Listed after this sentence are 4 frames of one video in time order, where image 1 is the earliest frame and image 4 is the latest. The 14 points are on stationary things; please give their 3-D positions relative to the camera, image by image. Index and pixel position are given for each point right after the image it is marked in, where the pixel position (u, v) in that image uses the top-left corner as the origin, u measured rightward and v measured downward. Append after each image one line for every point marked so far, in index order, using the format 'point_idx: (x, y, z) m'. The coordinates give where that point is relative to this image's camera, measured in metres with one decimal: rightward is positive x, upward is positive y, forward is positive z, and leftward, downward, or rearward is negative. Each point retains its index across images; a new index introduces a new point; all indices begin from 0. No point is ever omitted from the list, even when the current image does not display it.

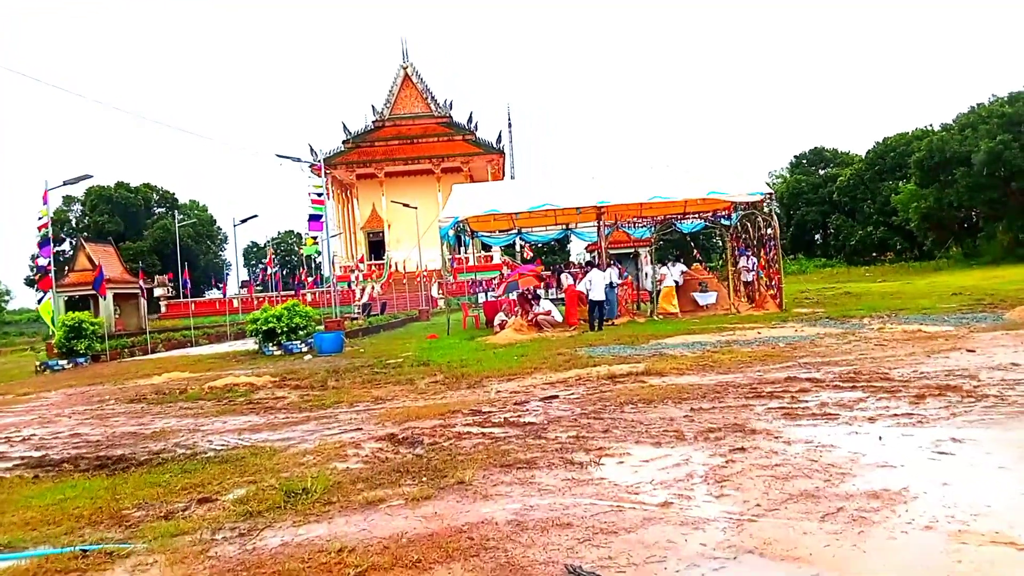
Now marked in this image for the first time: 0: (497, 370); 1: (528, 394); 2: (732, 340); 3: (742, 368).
0: (-0.2, -1.0, +9.5) m
1: (+0.1, -1.0, +7.3) m
2: (+3.0, -0.7, +11.1) m
3: (+2.3, -0.8, +8.0) m
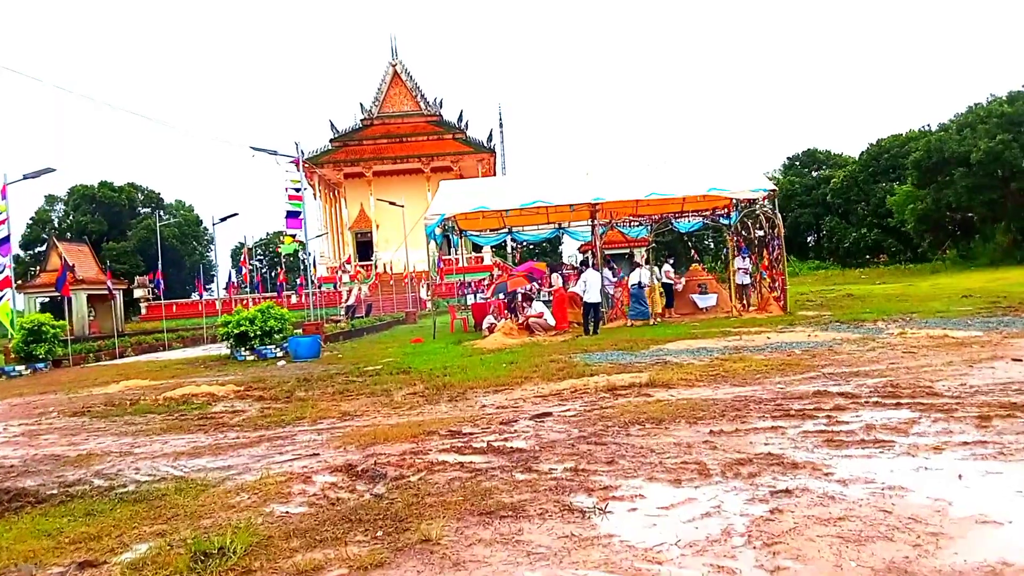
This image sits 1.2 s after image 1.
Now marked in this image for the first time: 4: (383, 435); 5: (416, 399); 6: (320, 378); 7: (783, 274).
0: (-0.3, -1.0, +8.6) m
1: (0.0, -1.0, +6.4) m
2: (+2.9, -0.7, +10.1) m
3: (+2.2, -0.8, +7.1) m
4: (-0.9, -1.1, +5.8) m
5: (-0.9, -1.1, +7.8) m
6: (-2.6, -1.2, +10.8) m
7: (+5.7, +0.3, +17.0) m
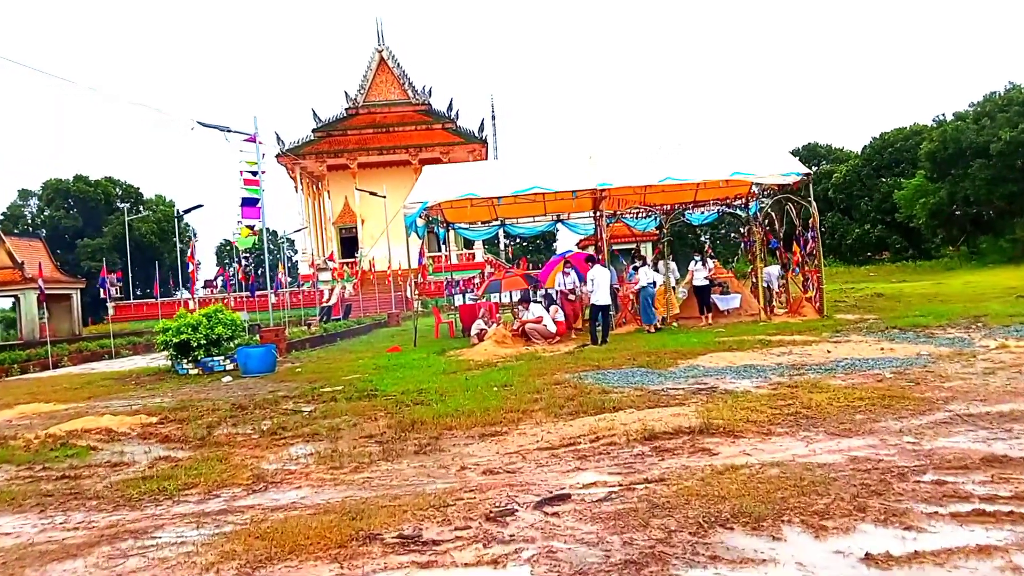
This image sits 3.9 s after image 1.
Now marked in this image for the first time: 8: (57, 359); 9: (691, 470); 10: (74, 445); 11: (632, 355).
0: (-0.3, -1.0, +6.3) m
1: (0.0, -1.0, +4.1) m
2: (+2.8, -0.7, +7.9) m
3: (+2.2, -0.8, +4.8) m
4: (-1.0, -1.1, +3.5) m
5: (-1.0, -1.1, +5.5) m
6: (-2.6, -1.2, +8.5) m
7: (+5.6, +0.3, +14.7) m
8: (-8.8, -1.4, +15.6) m
9: (+0.9, -0.9, +4.1) m
10: (-3.6, -1.3, +6.7) m
11: (+1.5, -0.8, +9.9) m
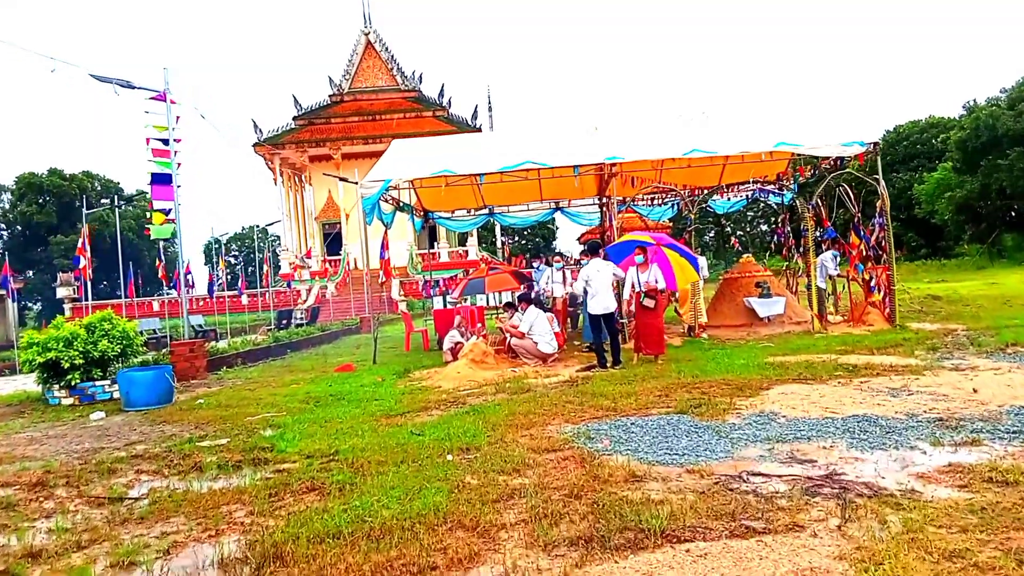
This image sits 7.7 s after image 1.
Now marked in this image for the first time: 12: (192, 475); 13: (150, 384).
0: (-0.6, -1.0, +3.2) m
1: (-0.2, -1.0, +1.0) m
2: (+2.6, -0.8, +4.8) m
3: (+2.0, -0.9, +1.8) m
4: (-1.2, -1.1, +0.5) m
5: (-1.2, -1.1, +2.4) m
6: (-2.8, -1.2, +5.4) m
7: (+5.4, +0.3, +11.7) m
8: (-9.0, -1.4, +12.5) m
9: (+0.7, -1.0, +1.0) m
10: (-3.8, -1.3, +3.6) m
11: (+1.3, -0.8, +6.8) m
12: (-2.0, -1.2, +5.2) m
13: (-3.8, -1.0, +8.5) m
